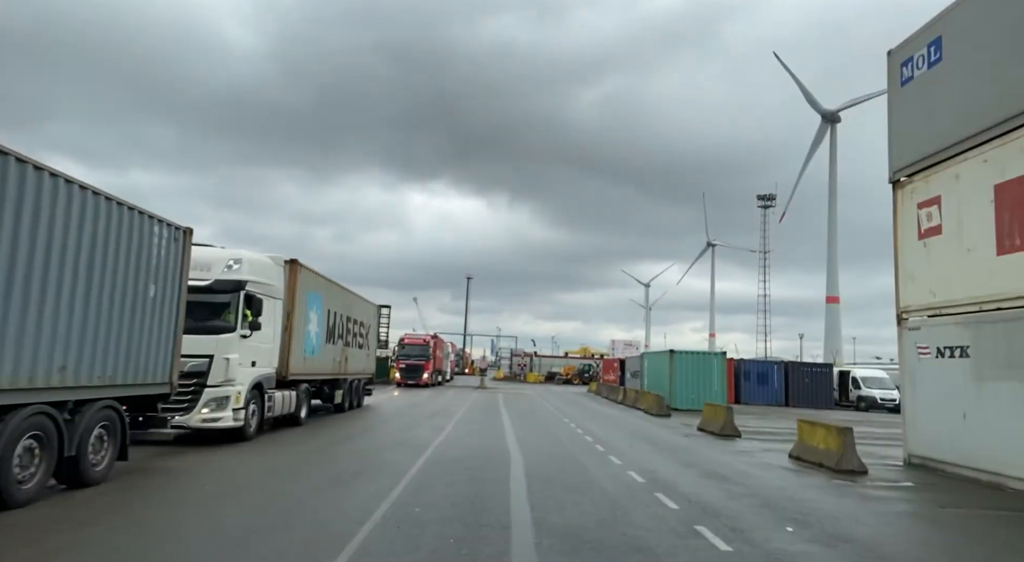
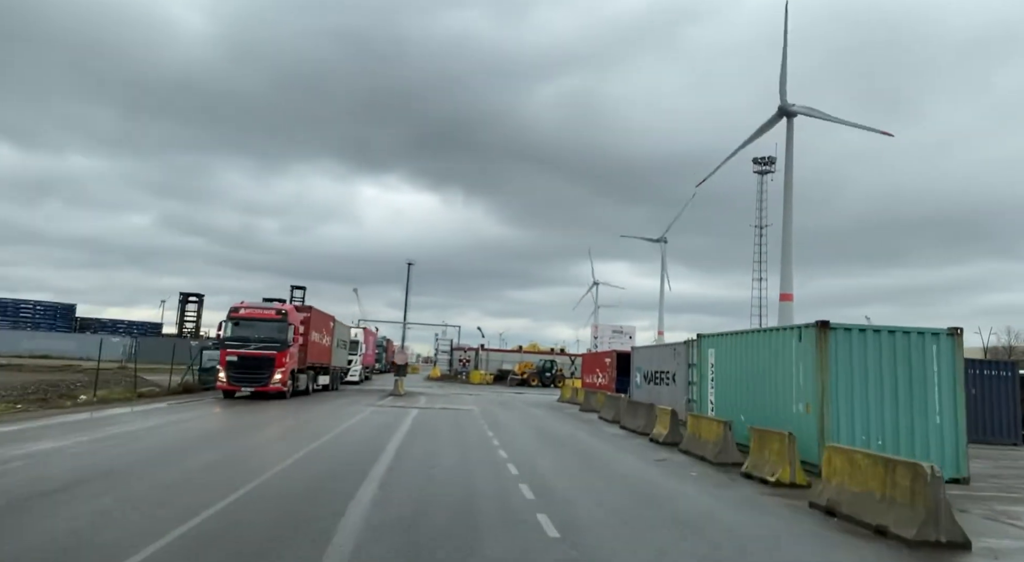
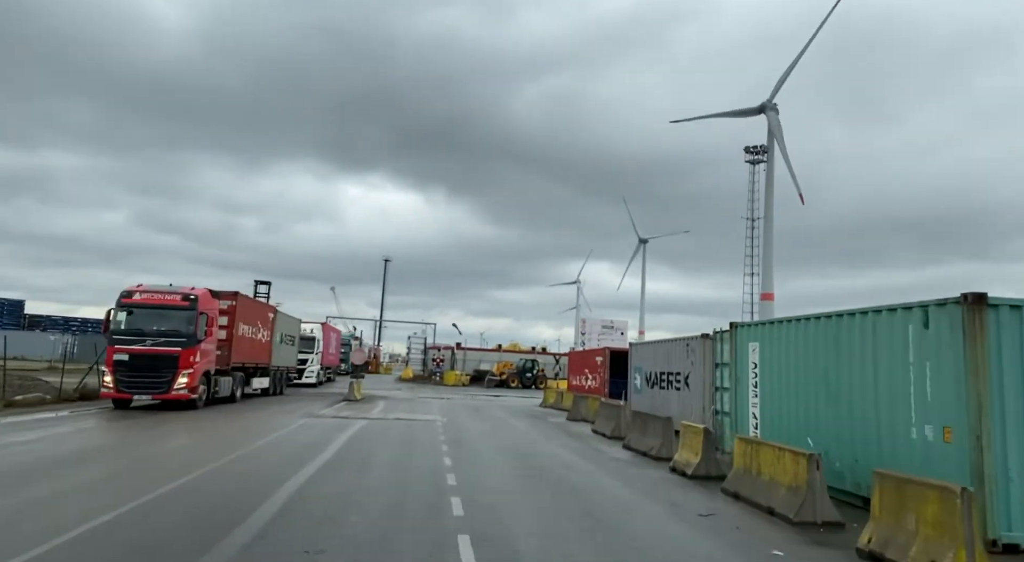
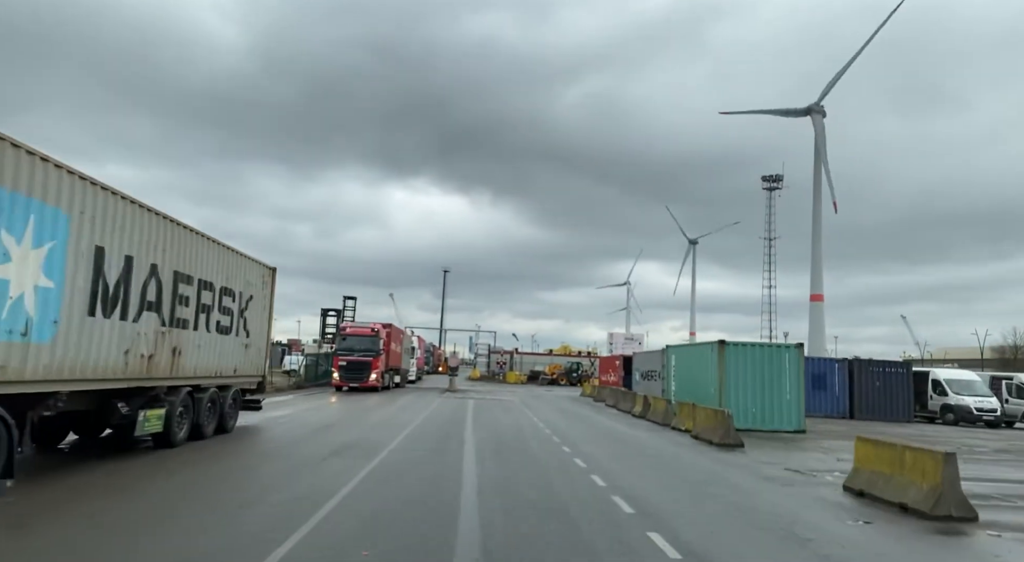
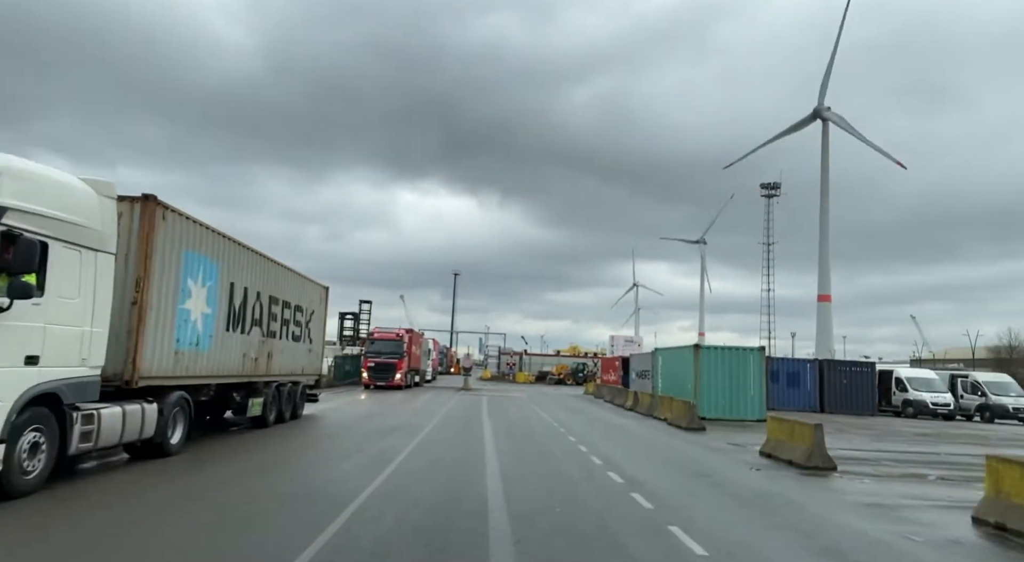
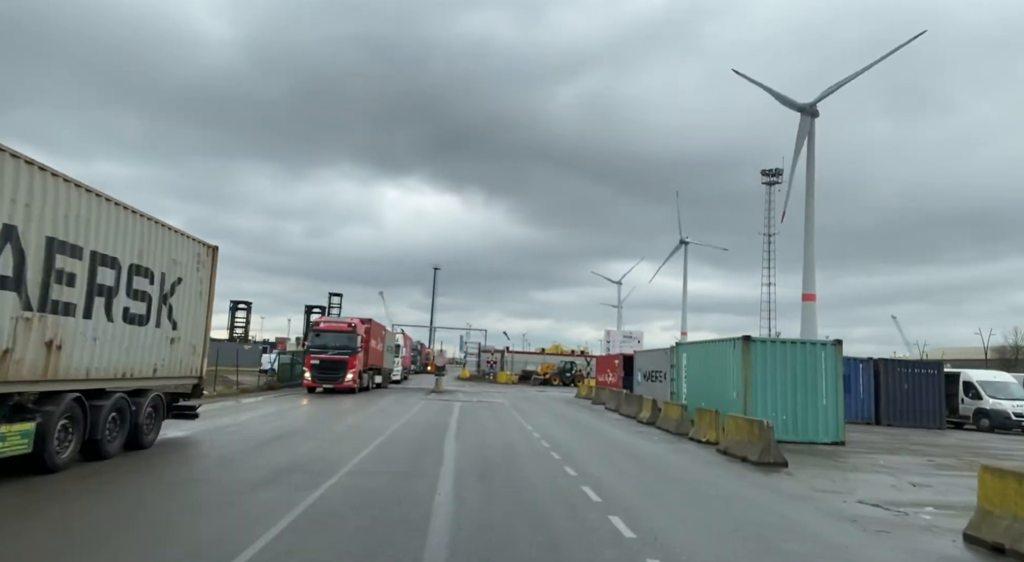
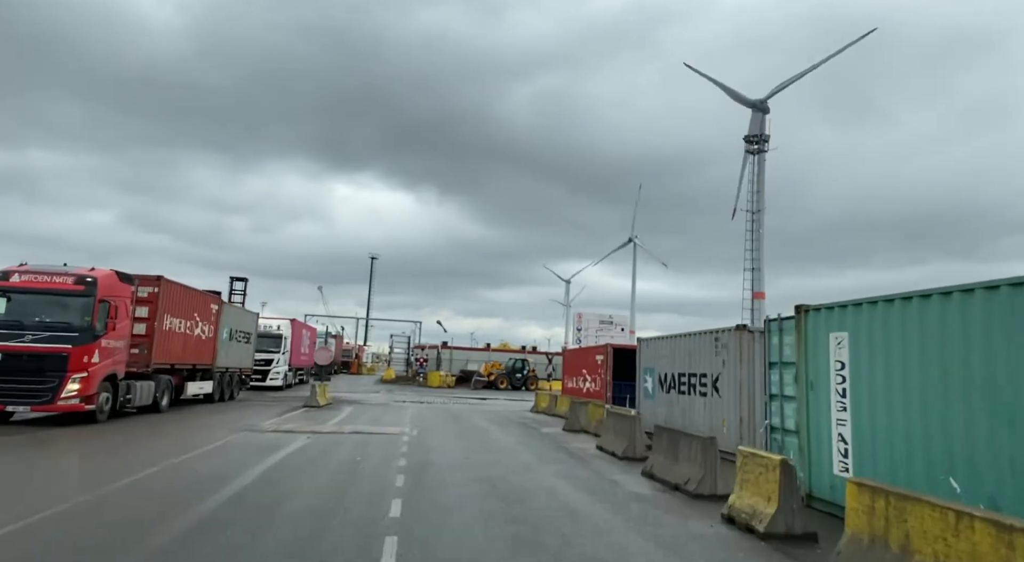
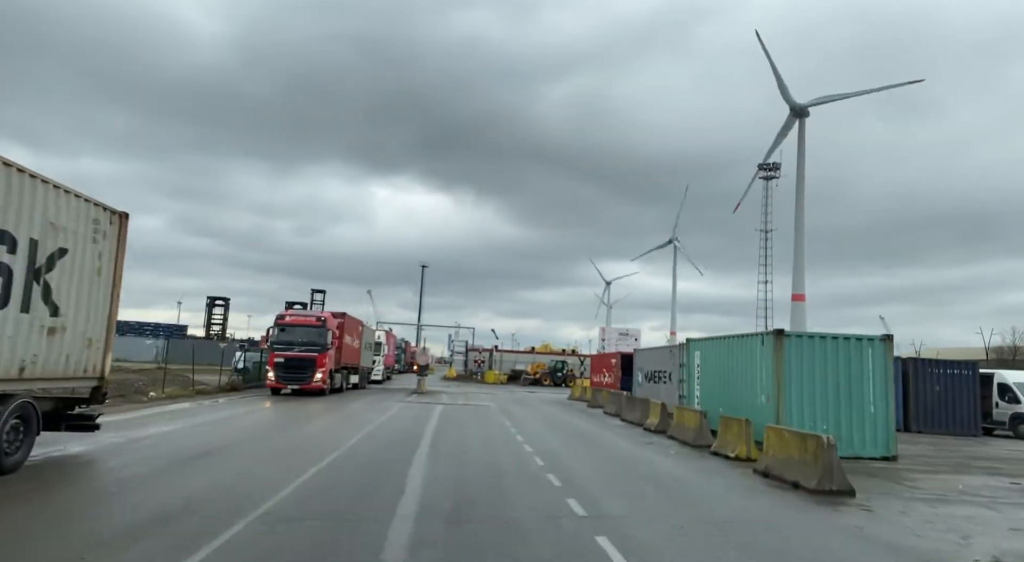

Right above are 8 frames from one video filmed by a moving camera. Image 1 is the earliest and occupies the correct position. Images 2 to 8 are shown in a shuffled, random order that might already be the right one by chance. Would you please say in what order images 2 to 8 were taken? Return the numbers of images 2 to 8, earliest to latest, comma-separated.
5, 4, 6, 8, 2, 3, 7
